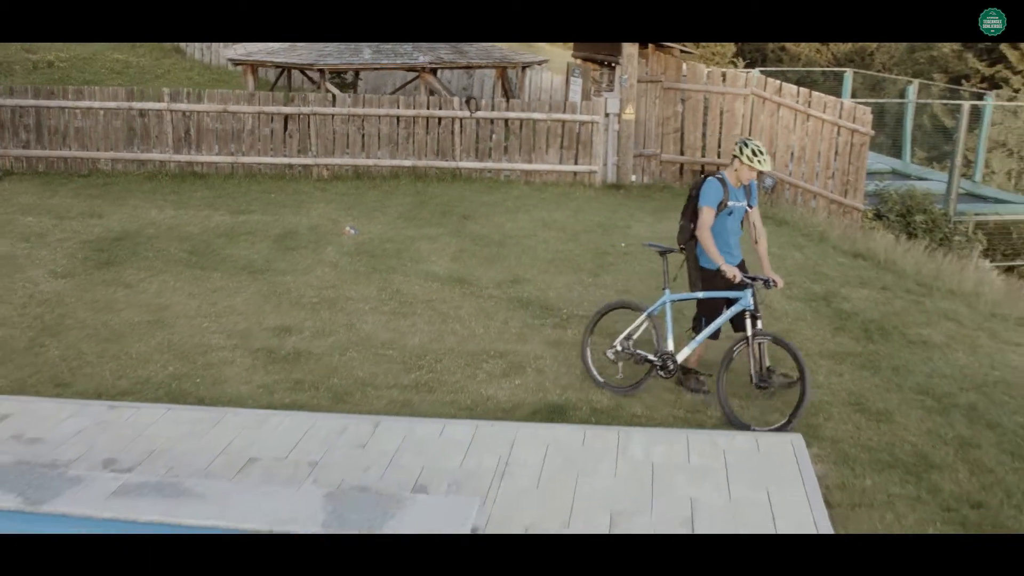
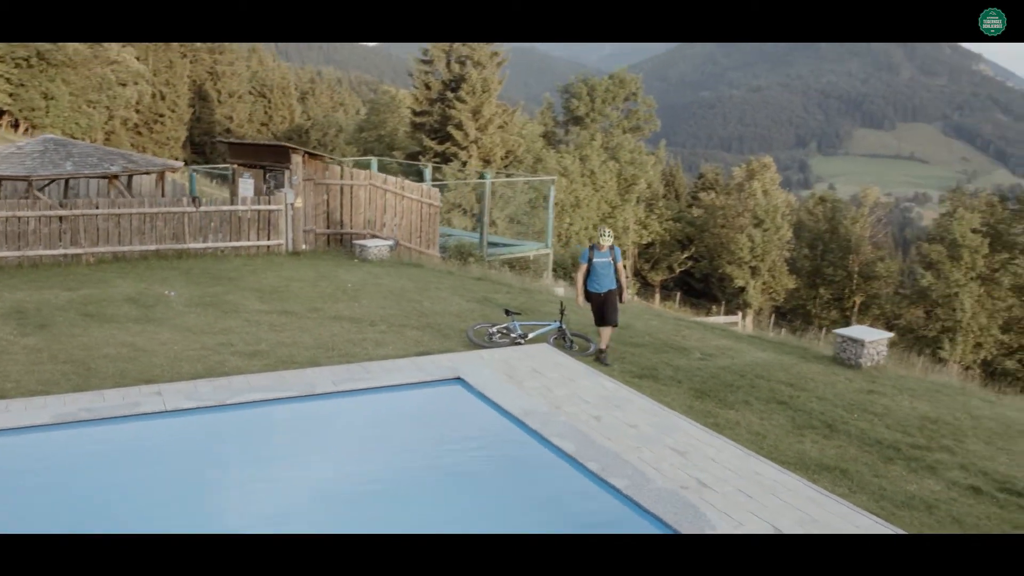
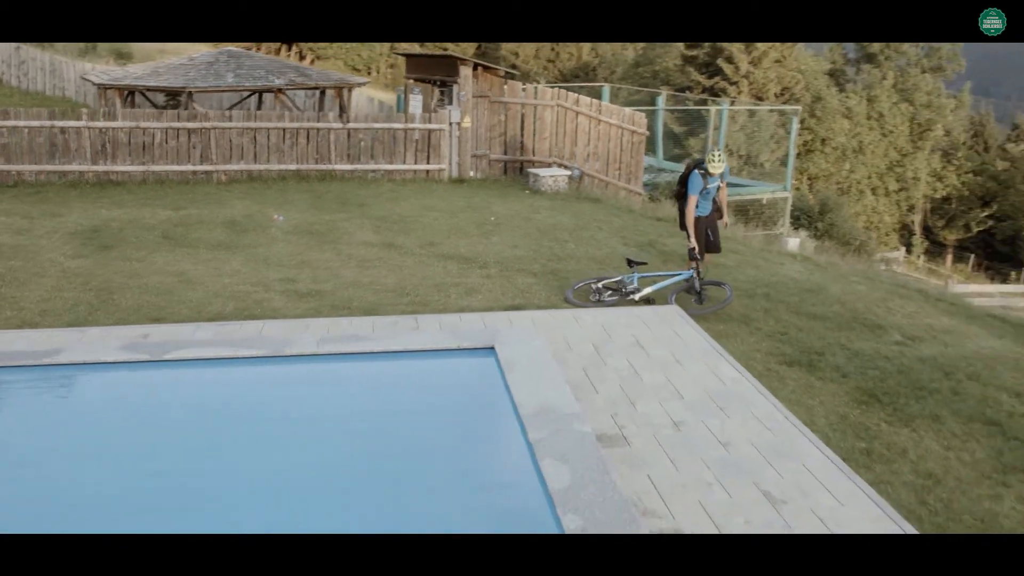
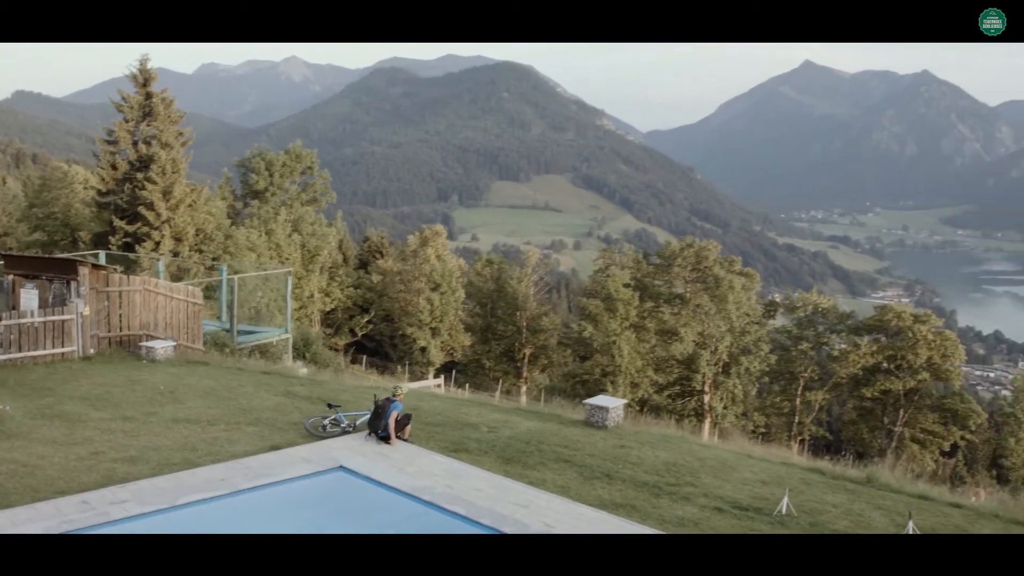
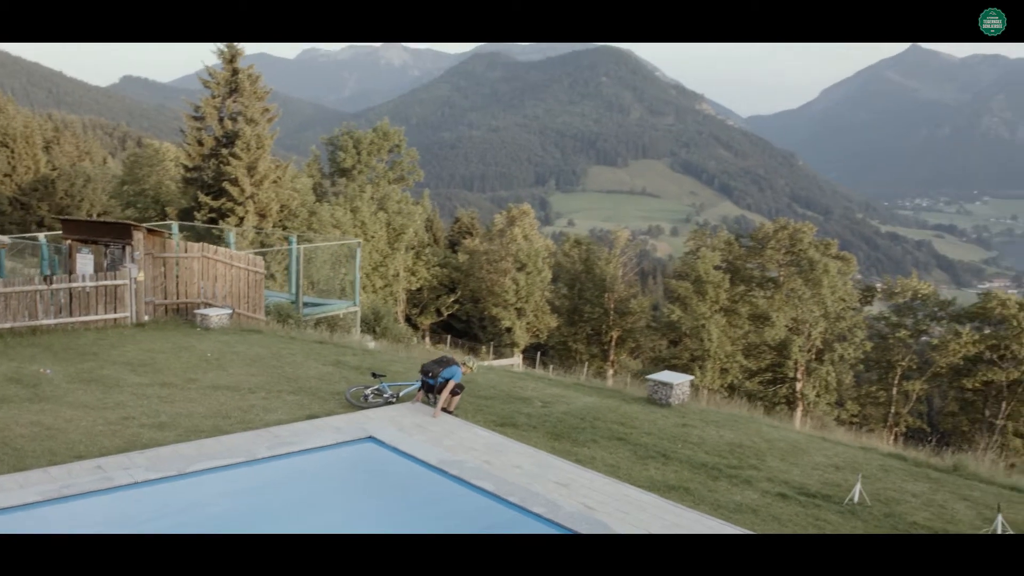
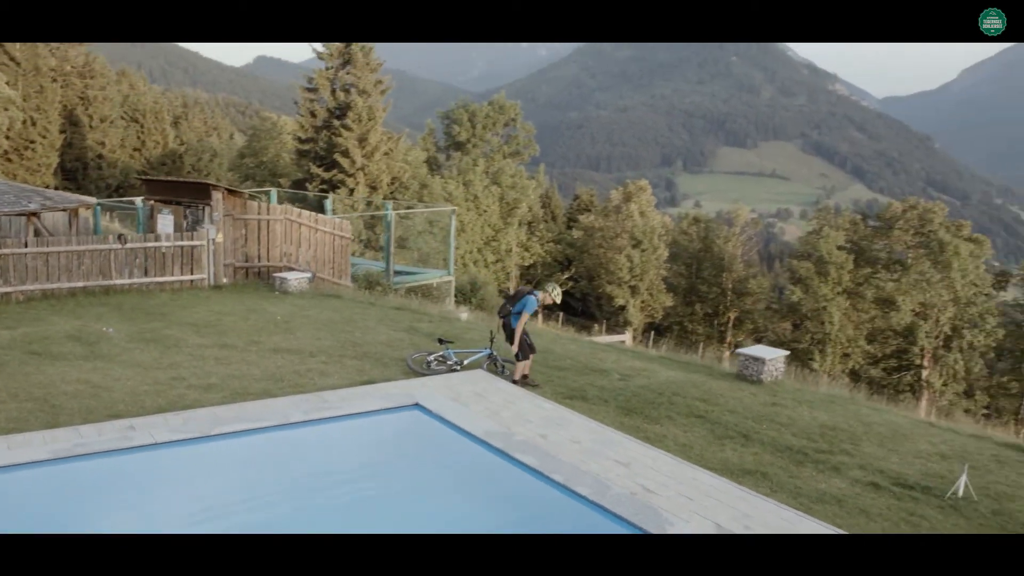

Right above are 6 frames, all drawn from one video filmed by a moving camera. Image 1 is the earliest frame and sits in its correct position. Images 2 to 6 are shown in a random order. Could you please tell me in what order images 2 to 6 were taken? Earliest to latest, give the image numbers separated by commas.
3, 2, 6, 5, 4
